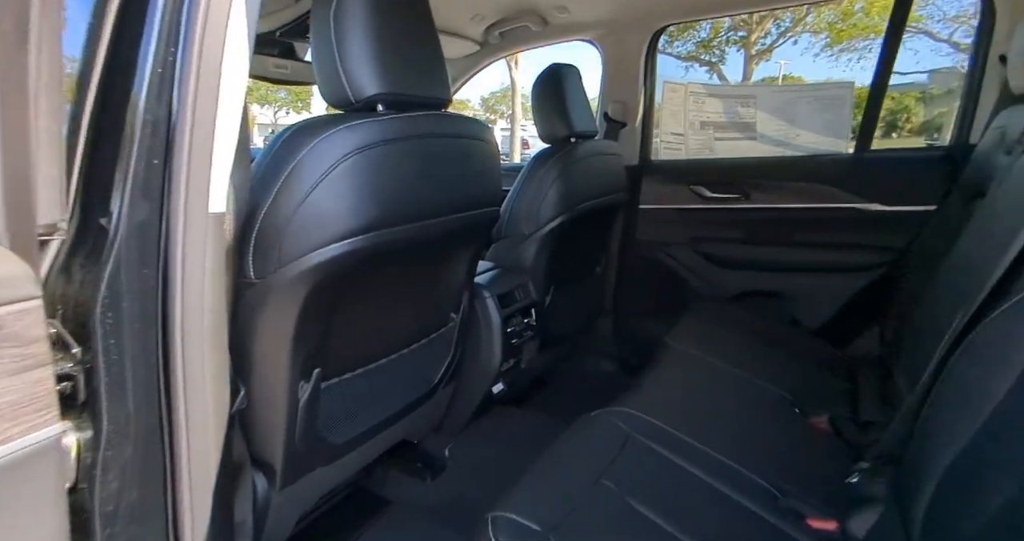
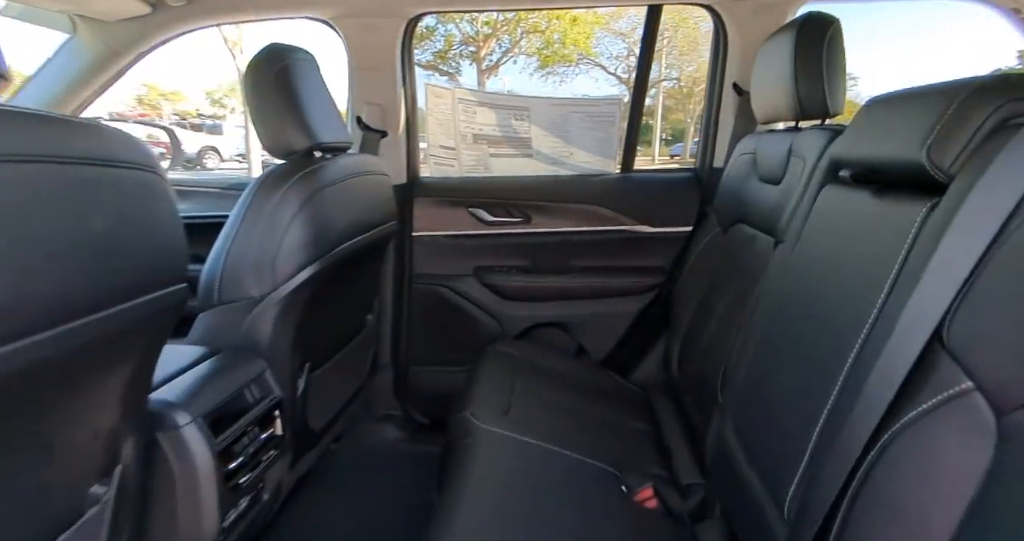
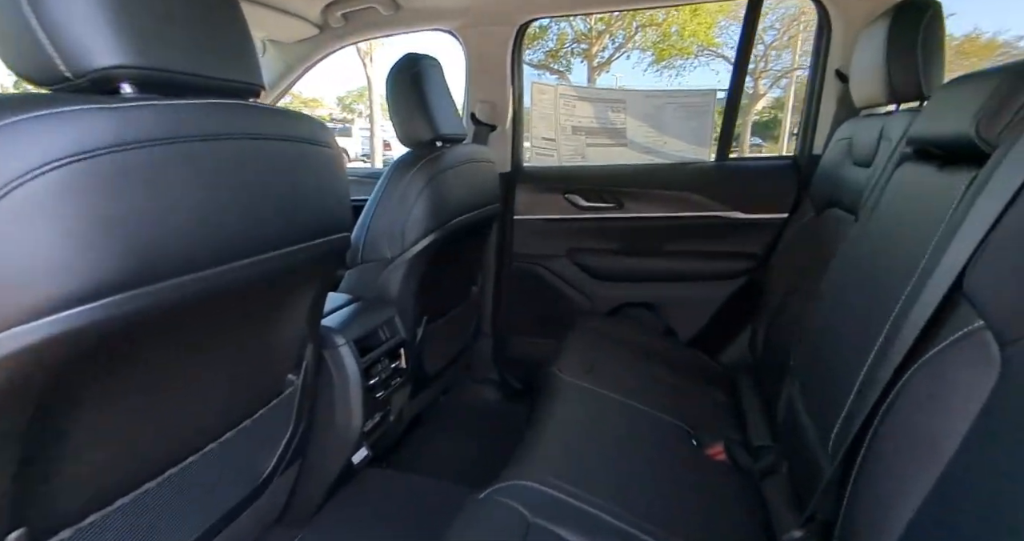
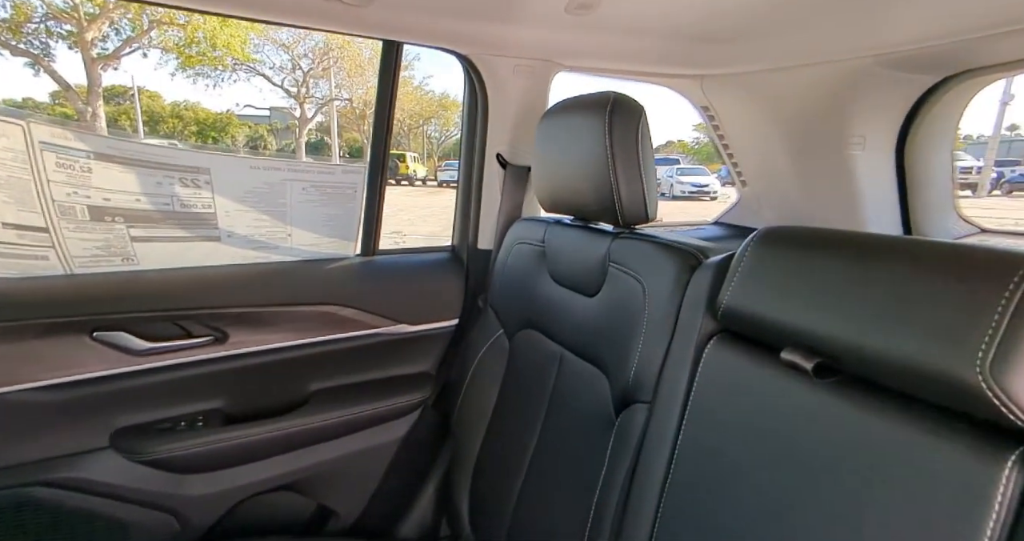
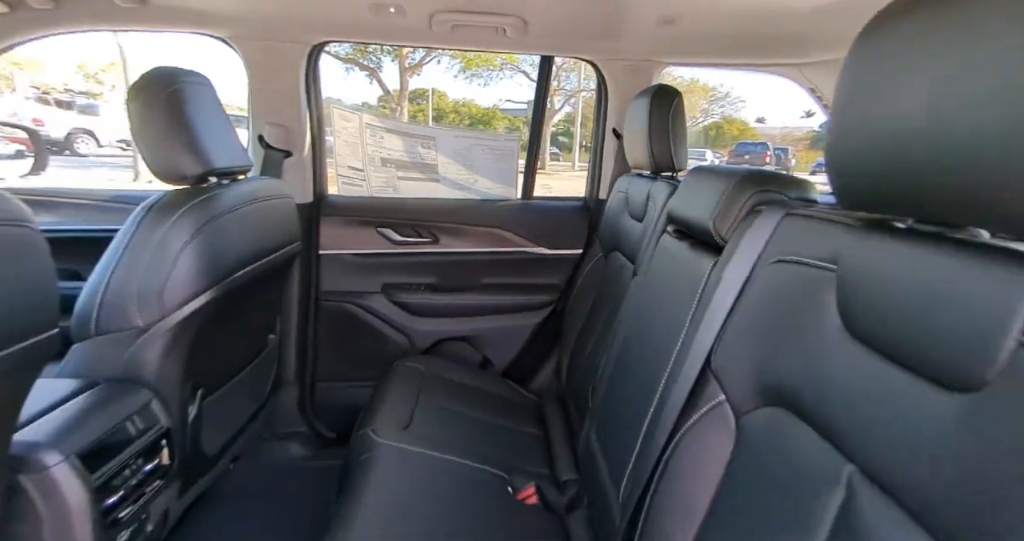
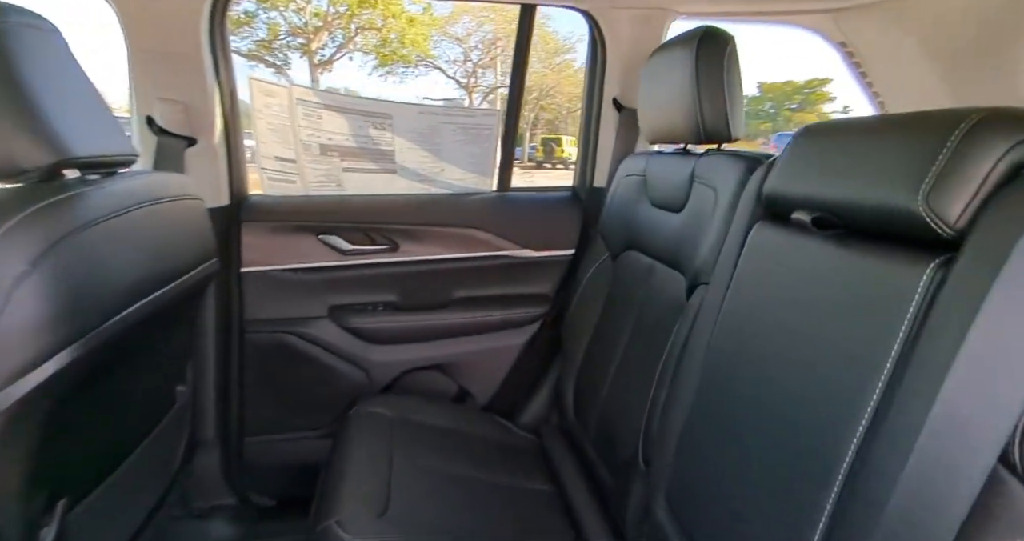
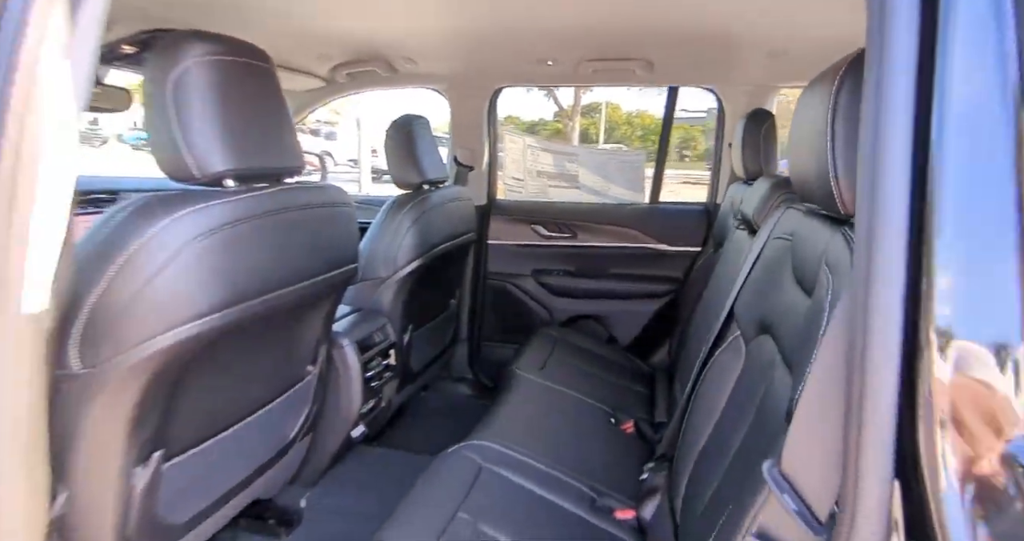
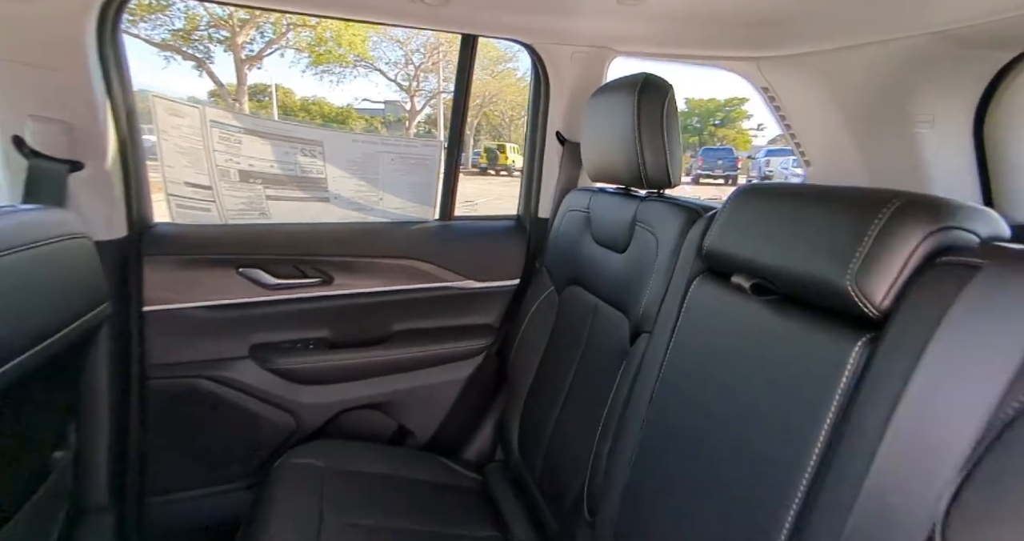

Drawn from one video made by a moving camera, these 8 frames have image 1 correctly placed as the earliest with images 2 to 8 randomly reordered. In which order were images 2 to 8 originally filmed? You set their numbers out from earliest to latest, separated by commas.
3, 2, 6, 4, 8, 5, 7
